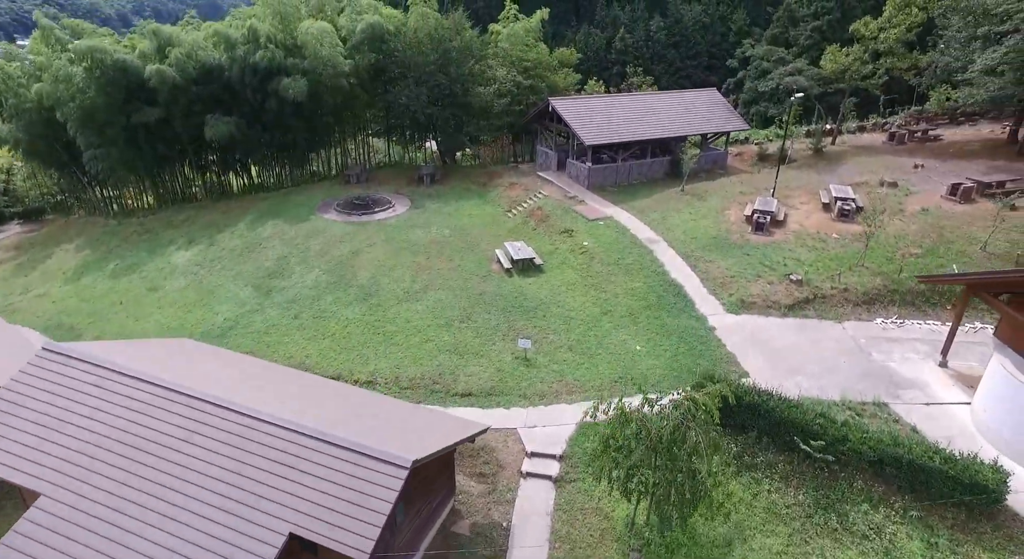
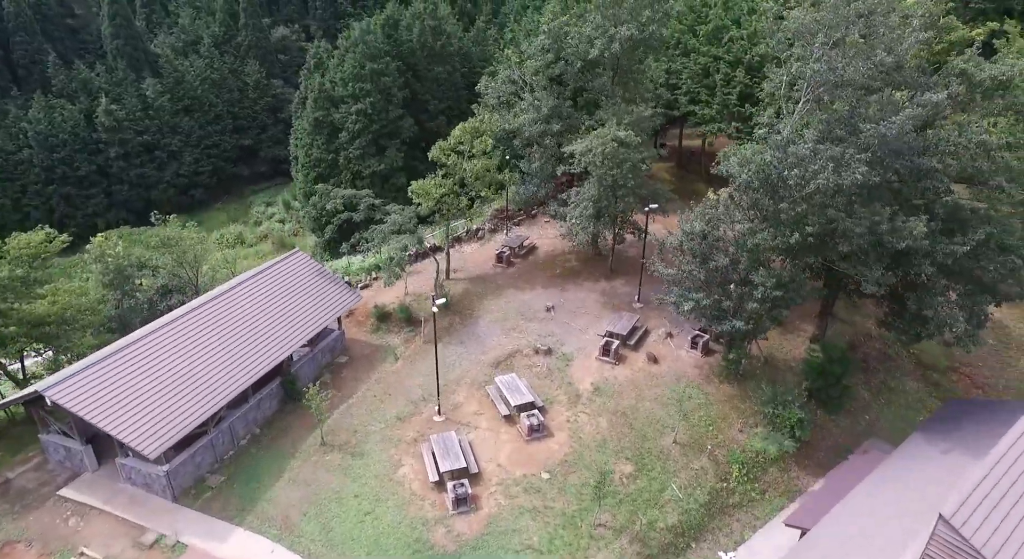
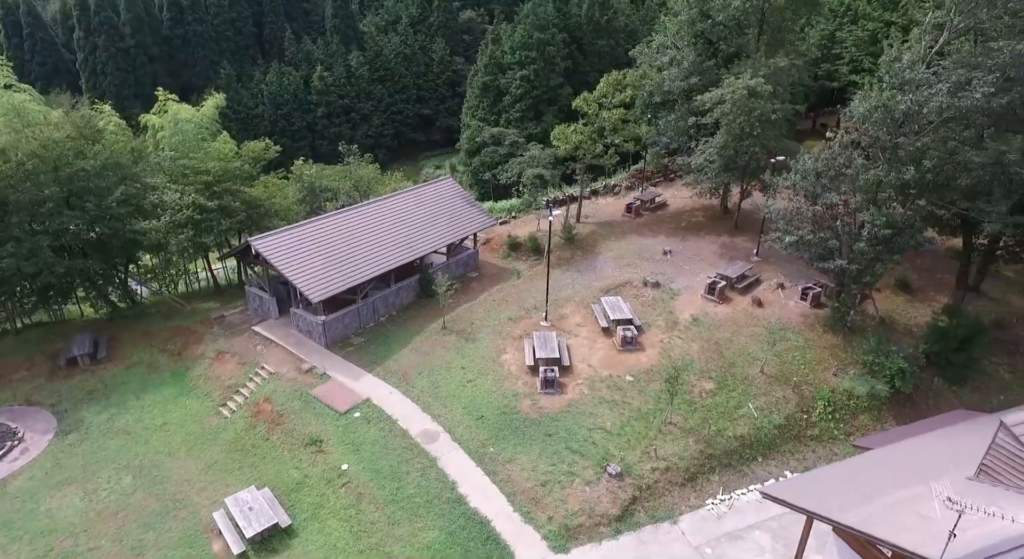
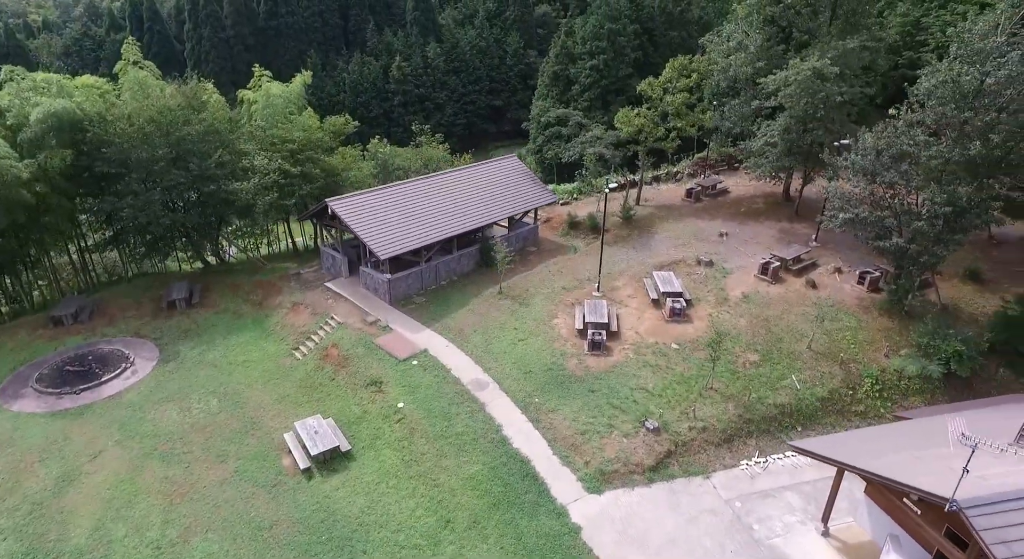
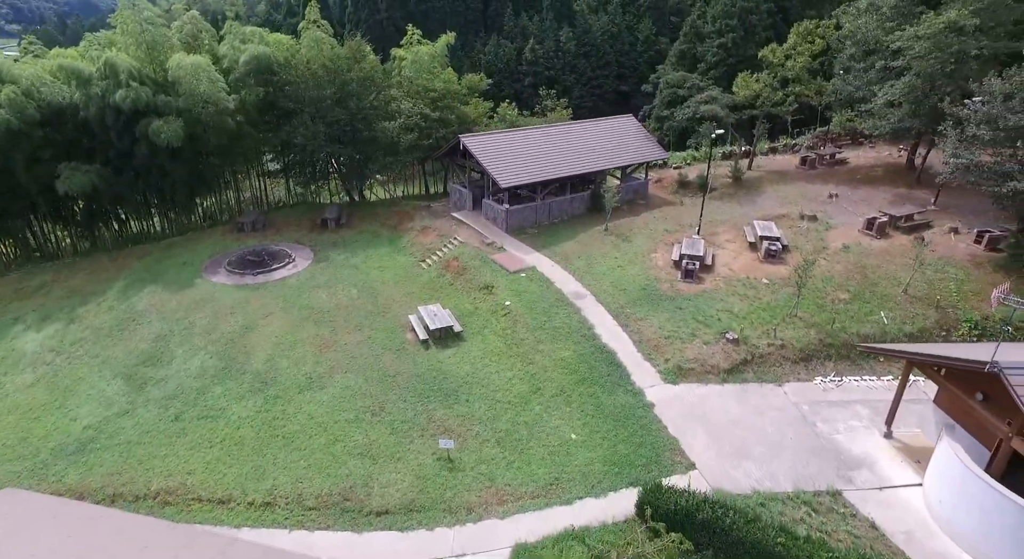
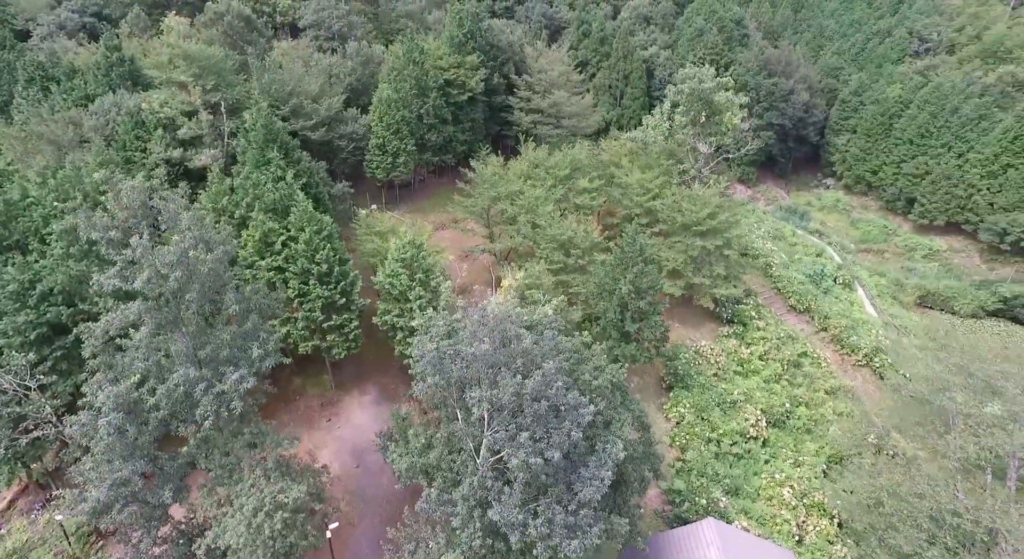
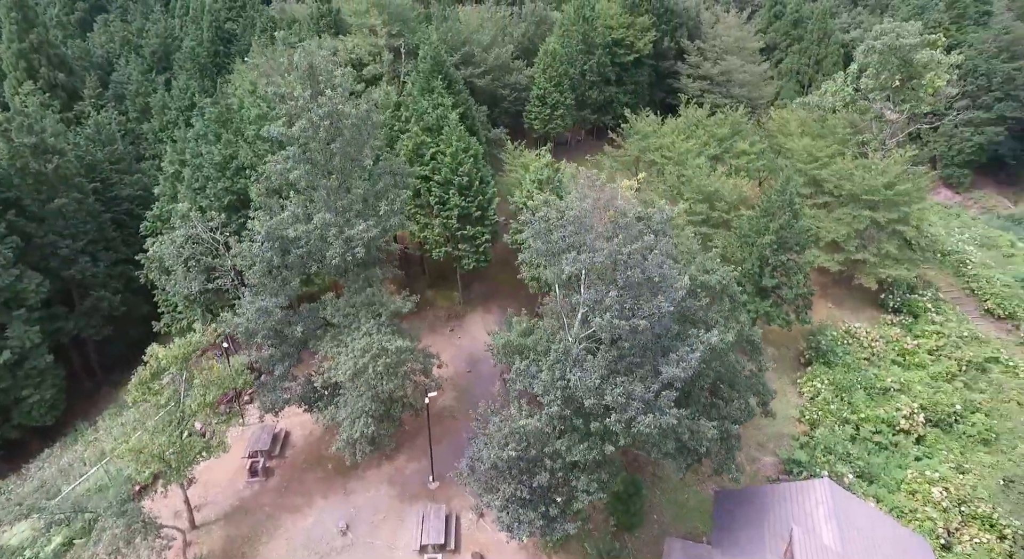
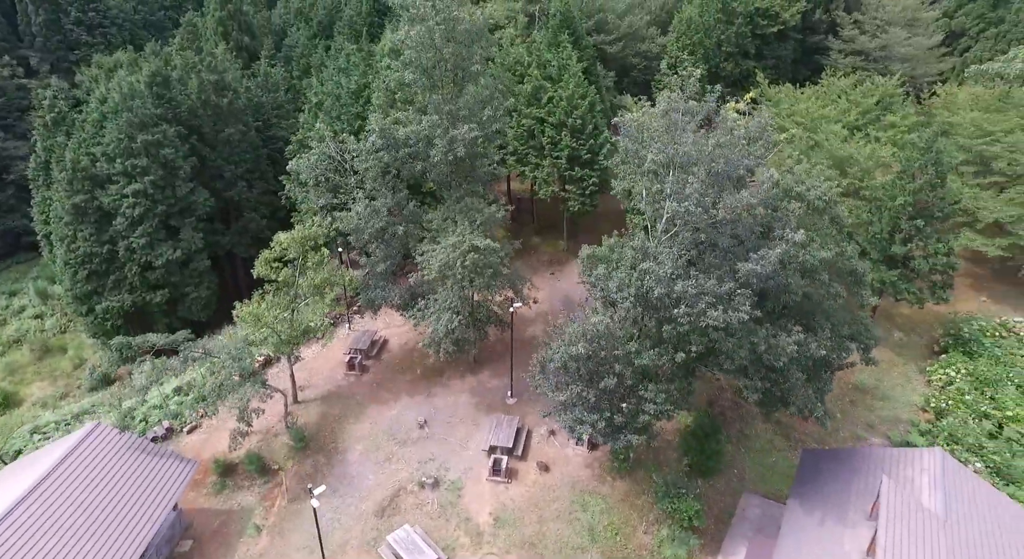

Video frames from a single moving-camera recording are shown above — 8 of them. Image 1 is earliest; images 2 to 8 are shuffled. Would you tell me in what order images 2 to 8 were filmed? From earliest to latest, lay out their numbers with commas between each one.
5, 4, 3, 2, 8, 7, 6
